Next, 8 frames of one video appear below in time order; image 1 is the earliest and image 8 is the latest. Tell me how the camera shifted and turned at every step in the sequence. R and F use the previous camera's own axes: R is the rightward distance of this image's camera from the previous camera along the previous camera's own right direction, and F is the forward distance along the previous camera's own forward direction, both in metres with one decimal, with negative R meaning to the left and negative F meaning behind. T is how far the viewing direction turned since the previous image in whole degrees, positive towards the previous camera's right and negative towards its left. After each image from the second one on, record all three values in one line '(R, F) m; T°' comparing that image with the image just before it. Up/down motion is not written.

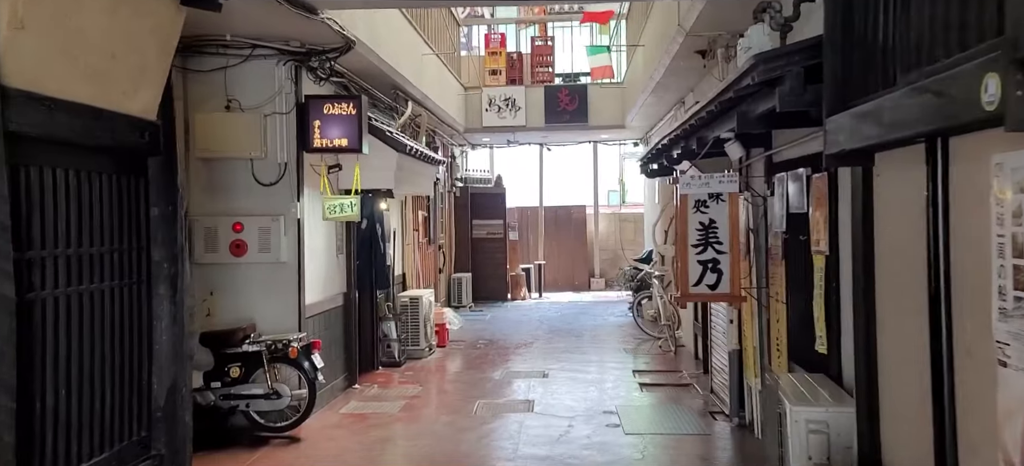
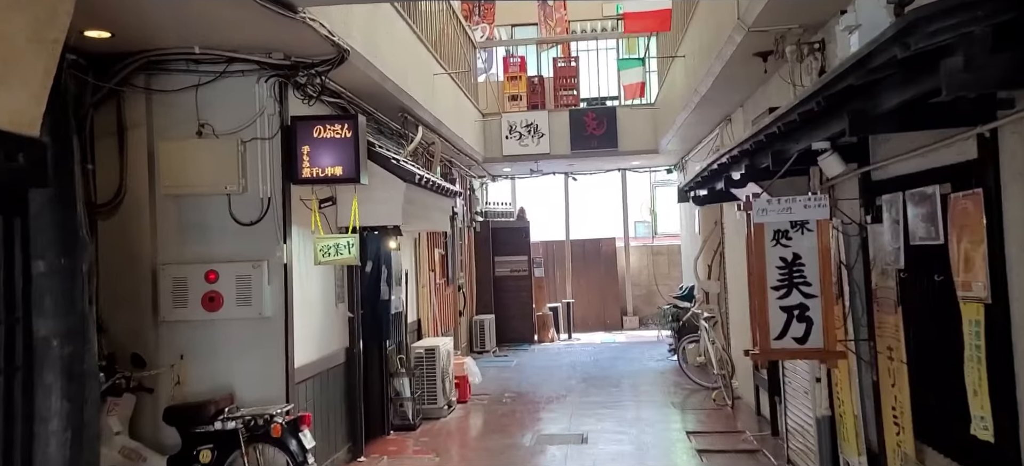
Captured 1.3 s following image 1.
(0.0, +1.2) m; -1°
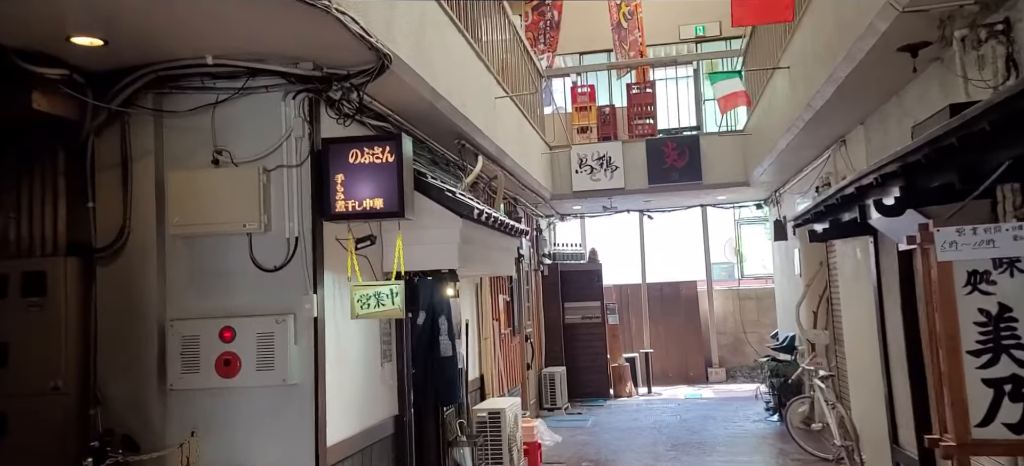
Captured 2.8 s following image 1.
(-0.1, +1.2) m; -4°
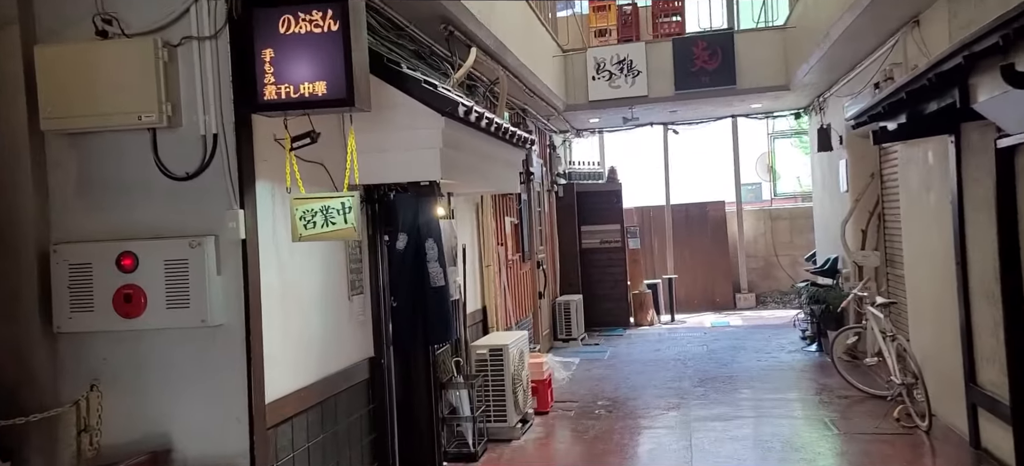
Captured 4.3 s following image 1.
(+0.1, +1.2) m; -1°
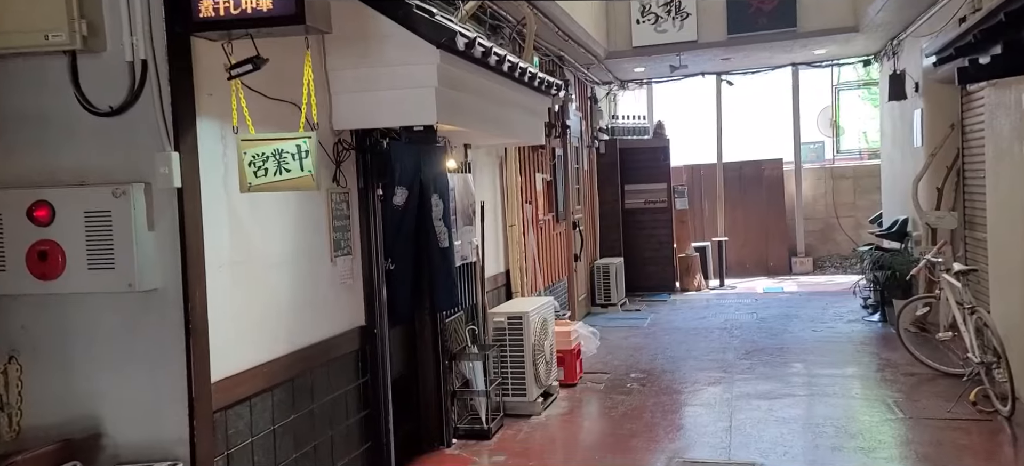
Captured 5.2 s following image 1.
(+0.2, +0.7) m; -4°
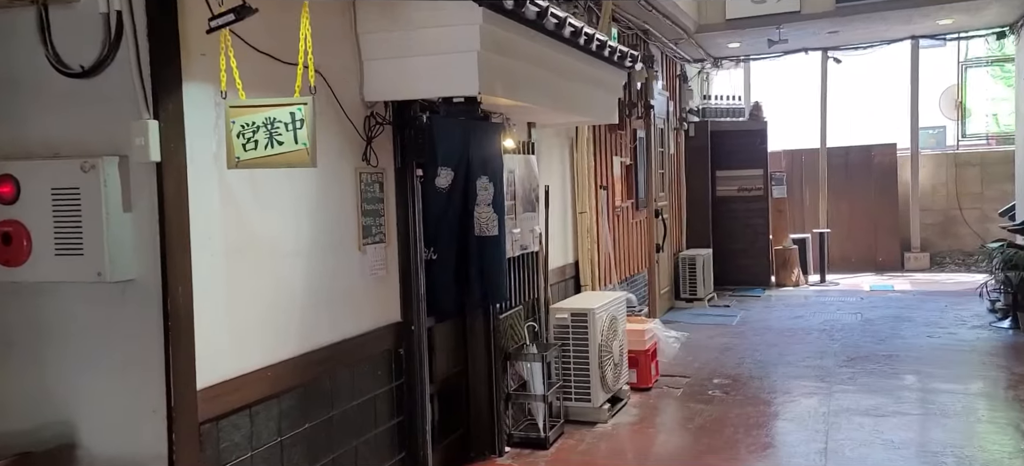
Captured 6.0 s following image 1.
(+0.2, +0.6) m; -6°
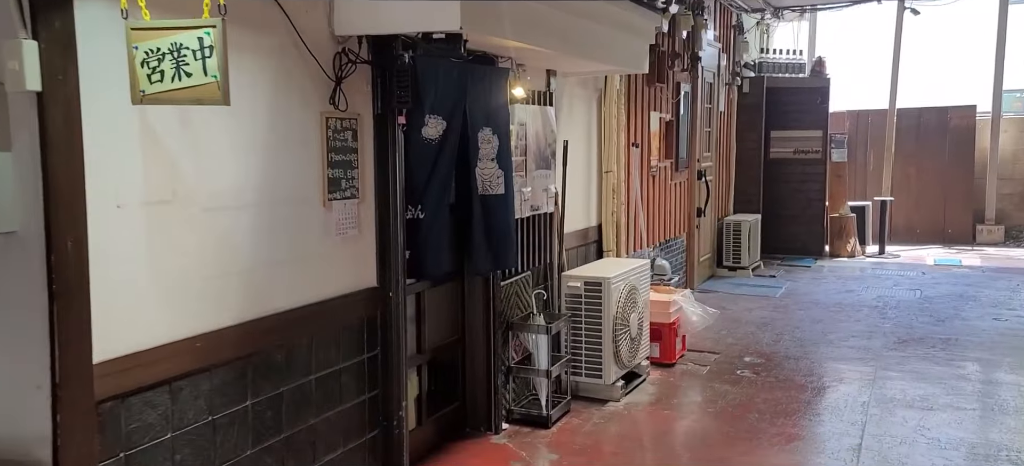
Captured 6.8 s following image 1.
(+0.3, +0.5) m; -4°
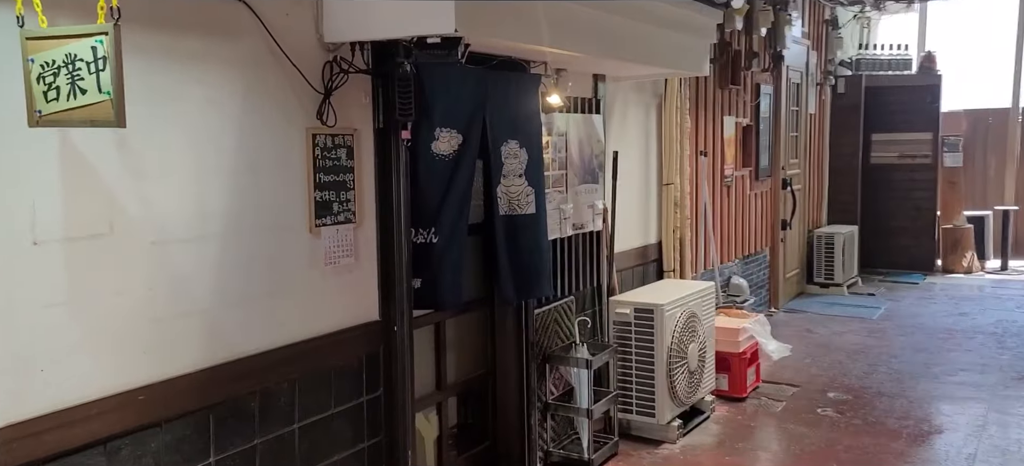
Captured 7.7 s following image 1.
(+0.3, +0.5) m; -7°
